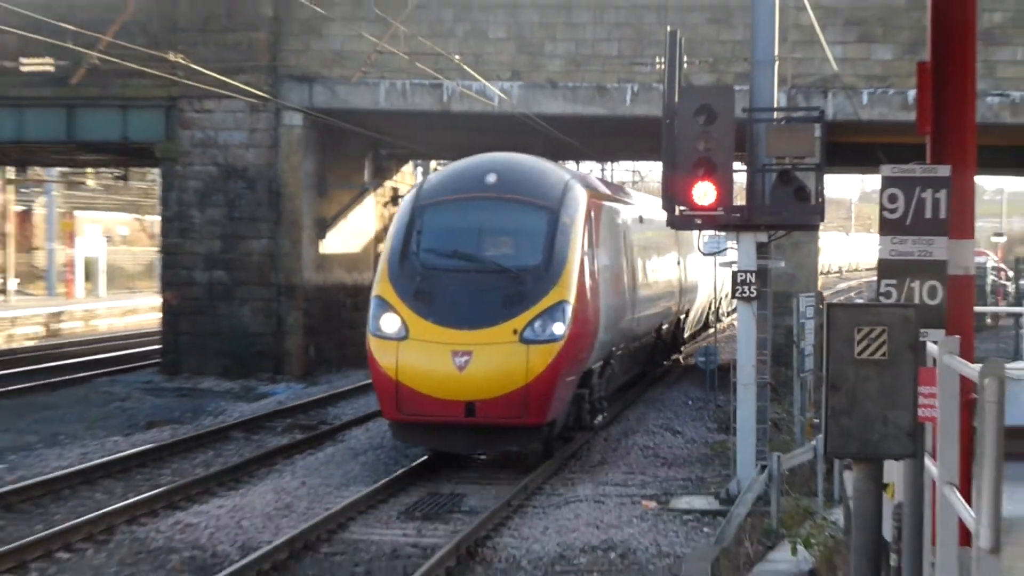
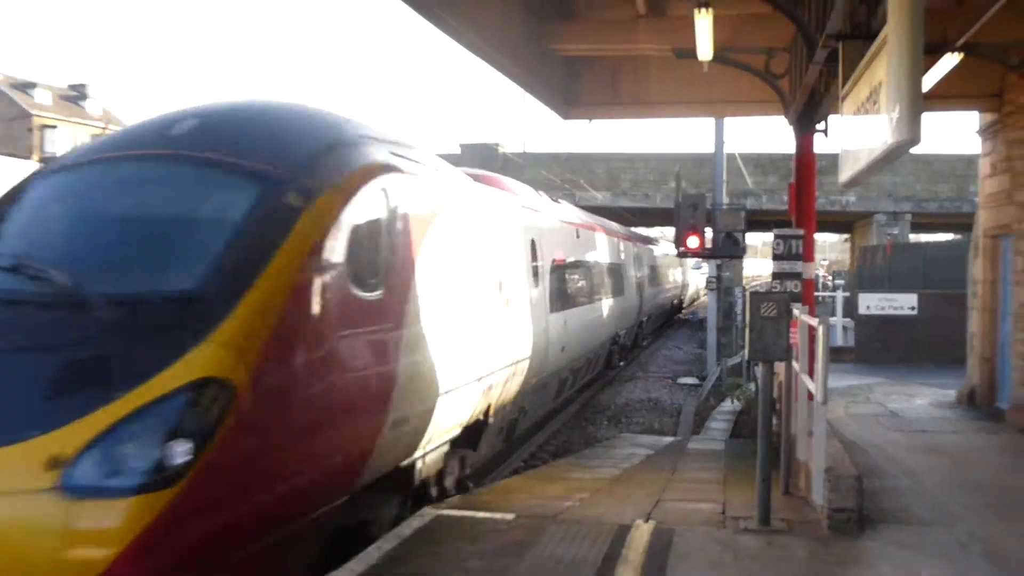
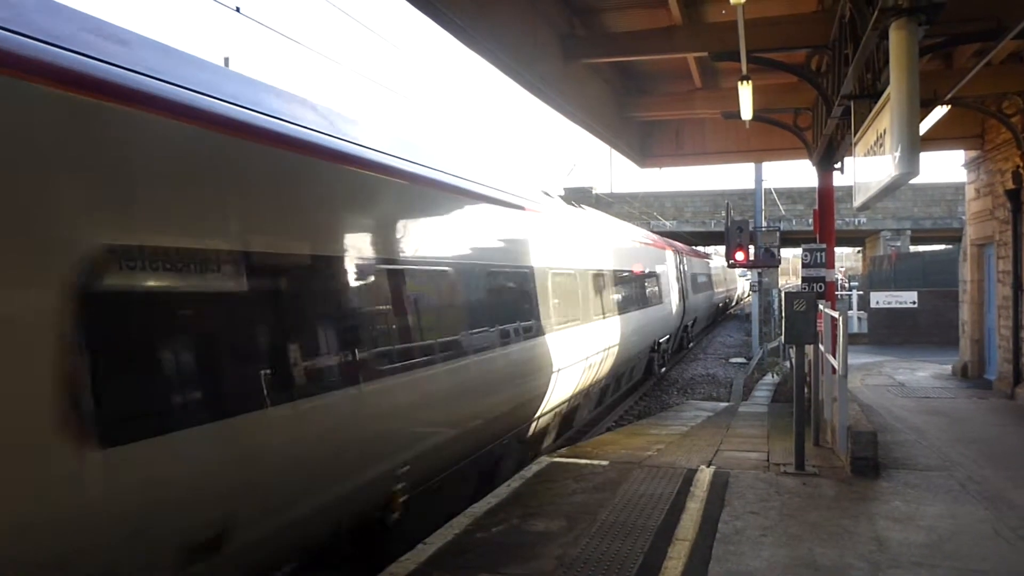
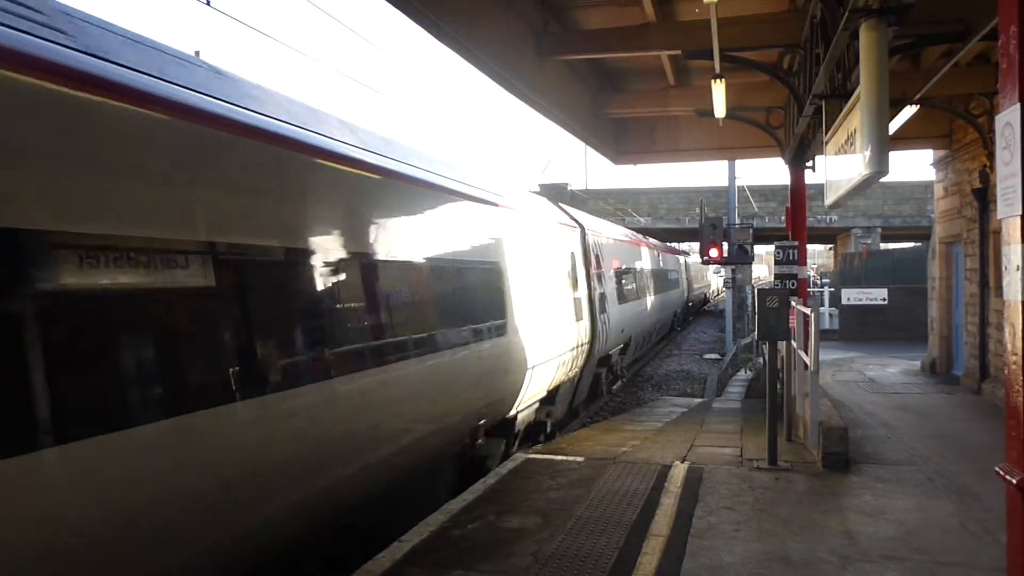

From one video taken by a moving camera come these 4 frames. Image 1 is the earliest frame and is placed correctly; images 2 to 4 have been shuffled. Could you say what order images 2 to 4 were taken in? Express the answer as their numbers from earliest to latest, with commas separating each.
2, 4, 3
